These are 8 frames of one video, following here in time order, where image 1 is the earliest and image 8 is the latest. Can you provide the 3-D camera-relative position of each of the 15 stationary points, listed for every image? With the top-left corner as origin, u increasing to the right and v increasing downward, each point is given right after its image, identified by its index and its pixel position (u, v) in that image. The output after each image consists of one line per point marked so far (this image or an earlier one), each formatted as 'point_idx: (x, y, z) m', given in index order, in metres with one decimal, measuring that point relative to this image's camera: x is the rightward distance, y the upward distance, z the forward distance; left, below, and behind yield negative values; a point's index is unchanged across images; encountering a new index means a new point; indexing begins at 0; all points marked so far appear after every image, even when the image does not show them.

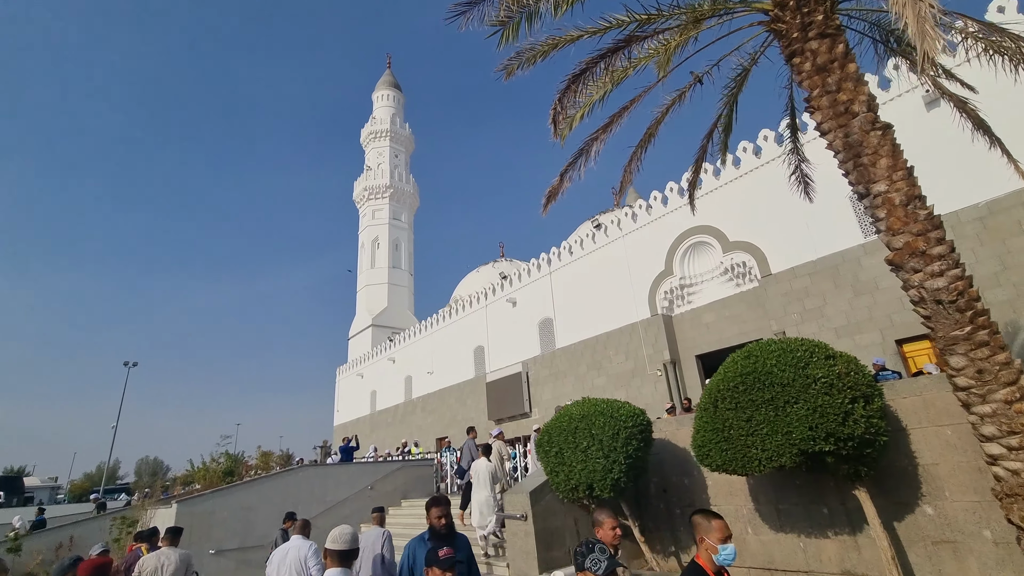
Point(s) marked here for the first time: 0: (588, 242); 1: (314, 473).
0: (+2.4, +1.5, +15.5) m
1: (-3.7, -3.5, +9.4) m
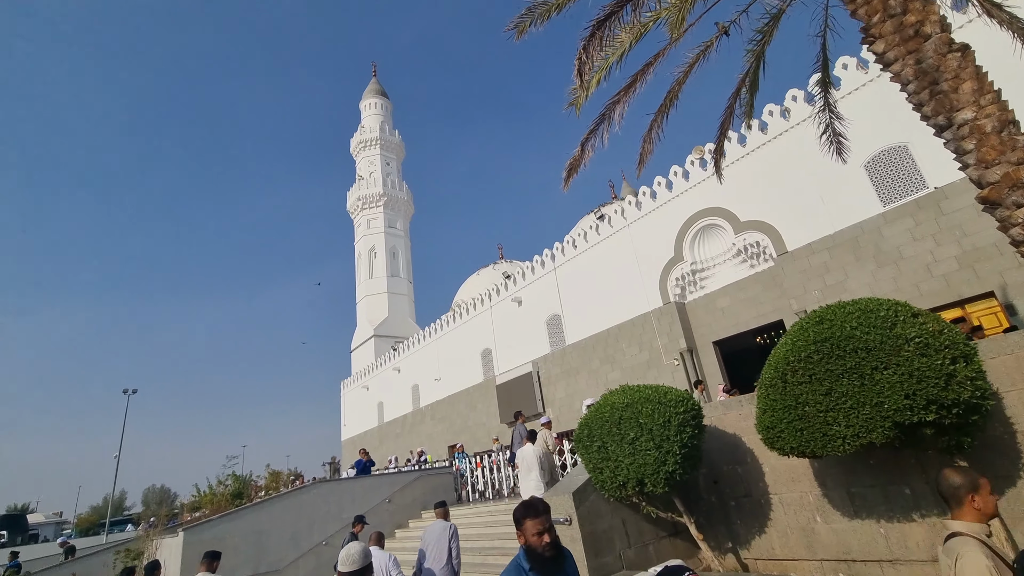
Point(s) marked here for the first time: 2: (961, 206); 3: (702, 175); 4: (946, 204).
0: (+2.5, +1.7, +15.2) m
1: (-3.3, -3.7, +9.0) m
2: (+7.8, +1.4, +8.5) m
3: (+4.8, +2.9, +12.4) m
4: (+7.6, +1.5, +8.6) m
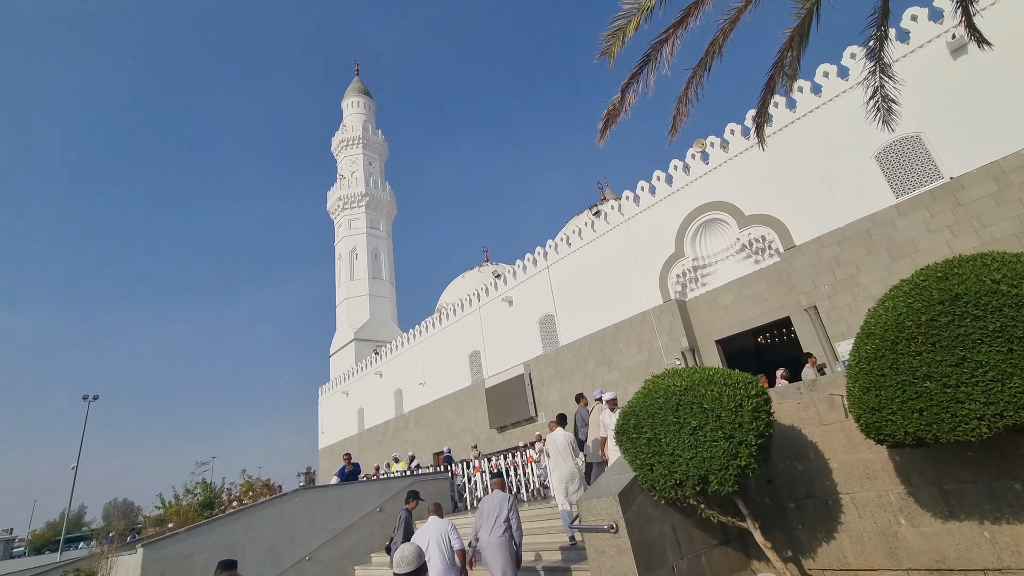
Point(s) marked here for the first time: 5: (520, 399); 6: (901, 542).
0: (+2.2, +1.7, +14.7) m
1: (-3.3, -3.5, +8.2) m
2: (+7.8, +1.5, +8.2) m
3: (+4.7, +2.9, +12.0) m
4: (+7.7, +1.6, +8.3) m
5: (+0.3, -3.5, +15.5) m
6: (+2.8, -1.8, +3.5) m
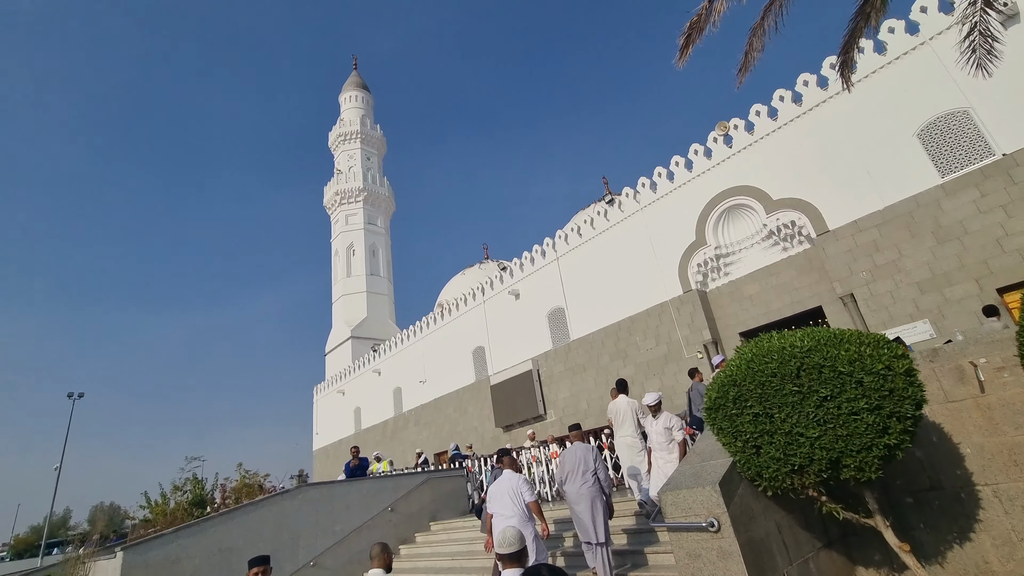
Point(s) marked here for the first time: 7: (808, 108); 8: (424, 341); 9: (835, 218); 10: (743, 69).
0: (+2.5, +2.0, +14.0) m
1: (-3.0, -3.1, +7.4) m
2: (+8.2, +1.8, +7.6) m
3: (+5.0, +3.2, +11.5) m
4: (+8.0, +1.8, +7.8) m
5: (+0.5, -3.2, +14.8) m
6: (+3.1, -1.5, +2.8) m
7: (+6.2, +3.8, +10.3) m
8: (-3.6, -2.1, +19.9) m
9: (+6.4, +1.4, +9.7) m
10: (+2.0, +1.9, +4.3) m
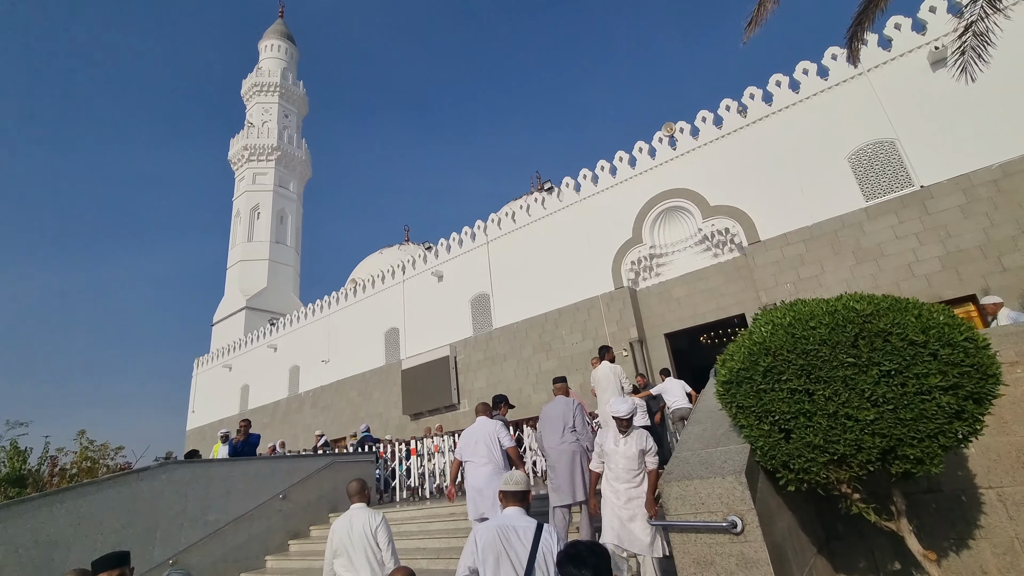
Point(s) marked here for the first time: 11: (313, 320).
0: (+0.7, +2.2, +13.6) m
1: (-4.1, -2.4, +6.1) m
2: (+7.3, +1.4, +8.3) m
3: (+3.7, +3.1, +11.5) m
4: (+7.2, +1.4, +8.4) m
5: (-2.0, -2.7, +14.0) m
6: (+2.9, -1.4, +2.7) m
7: (+5.1, +3.6, +10.5) m
8: (-6.7, -1.1, +18.3) m
9: (+5.2, +1.2, +9.9) m
10: (+1.9, +2.1, +3.9) m
11: (-7.6, -1.2, +18.9) m
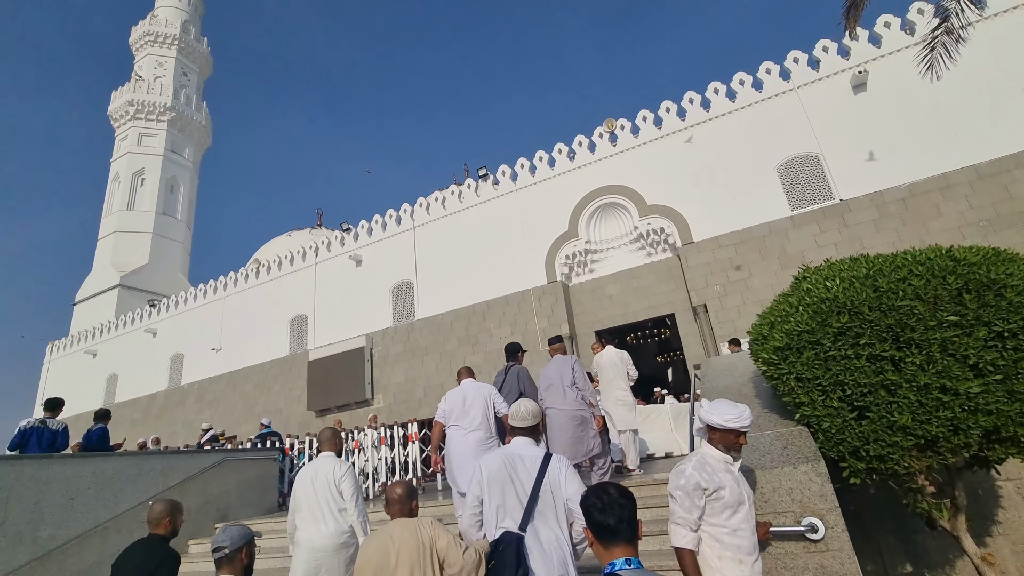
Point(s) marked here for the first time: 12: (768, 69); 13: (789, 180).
0: (-1.1, +2.5, +12.9) m
1: (-4.8, -1.8, +4.7) m
2: (+6.3, +1.2, +8.8) m
3: (+2.3, +3.2, +11.4) m
4: (+6.1, +1.3, +8.9) m
5: (-4.1, -2.3, +12.8) m
6: (+2.8, -1.3, +2.5) m
7: (+3.9, +3.6, +10.7) m
8: (-9.4, -0.4, +16.2) m
9: (+3.9, +1.2, +10.1) m
10: (+1.8, +2.3, +3.5) m
11: (-10.4, -0.5, +16.6) m
12: (+5.3, +4.6, +10.3) m
13: (+5.4, +2.1, +9.6) m
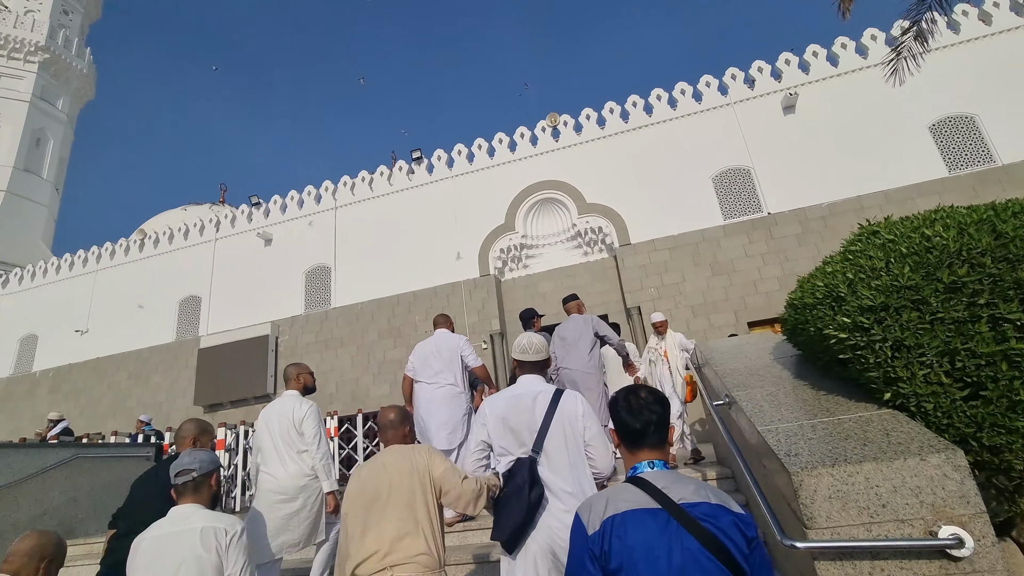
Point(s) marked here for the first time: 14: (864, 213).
0: (-2.7, +2.7, +12.0) m
1: (-5.2, -1.3, +3.2) m
2: (+5.2, +1.0, +9.2) m
3: (+0.9, +3.2, +11.1) m
4: (+5.0, +1.1, +9.3) m
5: (-5.9, -1.9, +11.3) m
6: (+2.6, -1.3, +2.4) m
7: (+2.6, +3.5, +10.7) m
8: (-11.6, +0.4, +13.8) m
9: (+2.6, +1.1, +10.1) m
10: (+1.7, +2.4, +3.3) m
11: (-12.7, +0.3, +14.1) m
12: (+4.2, +4.4, +10.6) m
13: (+4.2, +2.0, +9.9) m
14: (+6.4, +1.4, +9.0) m
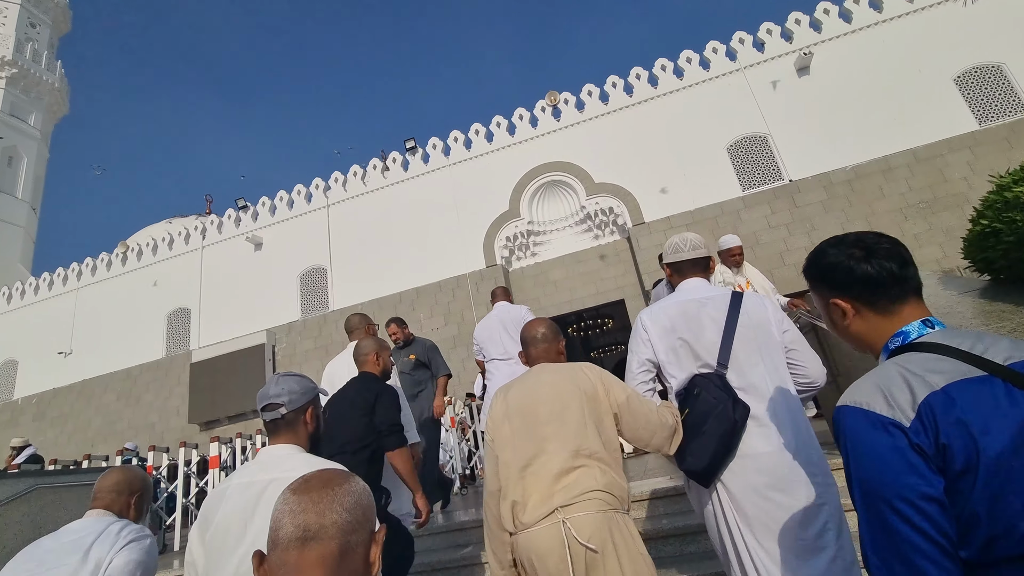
0: (-2.7, +2.8, +11.4) m
1: (-4.8, -1.4, +2.6) m
2: (+5.3, +1.5, +8.7) m
3: (+0.9, +3.5, +10.5) m
4: (+5.1, +1.6, +8.8) m
5: (-5.6, -2.0, +10.7) m
6: (+2.9, -0.9, +1.8) m
7: (+2.6, +3.9, +10.1) m
8: (-11.5, -0.1, +13.1) m
9: (+2.7, +1.5, +9.5) m
10: (+1.8, +2.7, +2.7) m
11: (-12.5, -0.2, +13.3) m
12: (+4.1, +4.9, +10.0) m
13: (+4.3, +2.4, +9.3) m
14: (+6.5, +2.0, +8.4) m
